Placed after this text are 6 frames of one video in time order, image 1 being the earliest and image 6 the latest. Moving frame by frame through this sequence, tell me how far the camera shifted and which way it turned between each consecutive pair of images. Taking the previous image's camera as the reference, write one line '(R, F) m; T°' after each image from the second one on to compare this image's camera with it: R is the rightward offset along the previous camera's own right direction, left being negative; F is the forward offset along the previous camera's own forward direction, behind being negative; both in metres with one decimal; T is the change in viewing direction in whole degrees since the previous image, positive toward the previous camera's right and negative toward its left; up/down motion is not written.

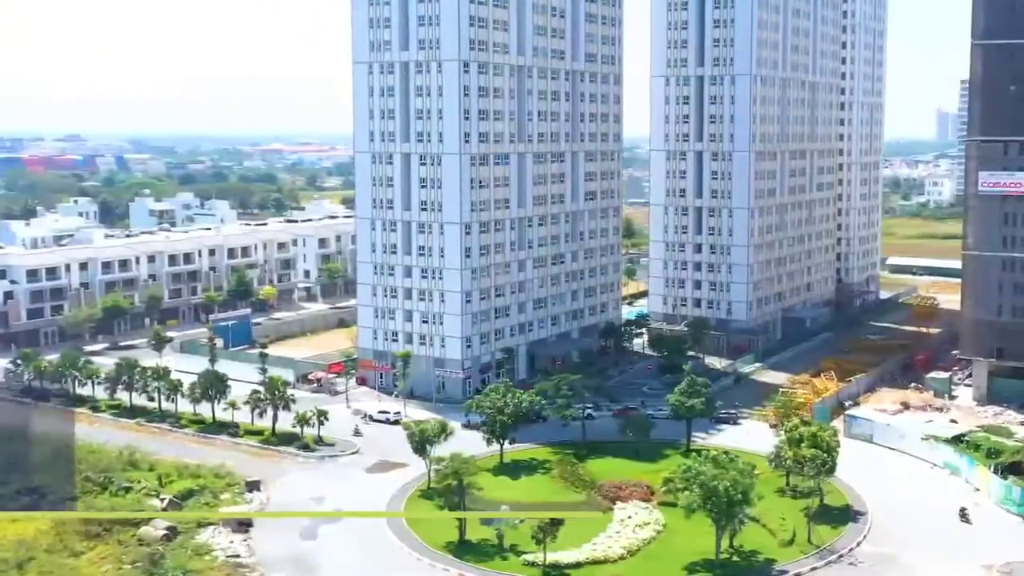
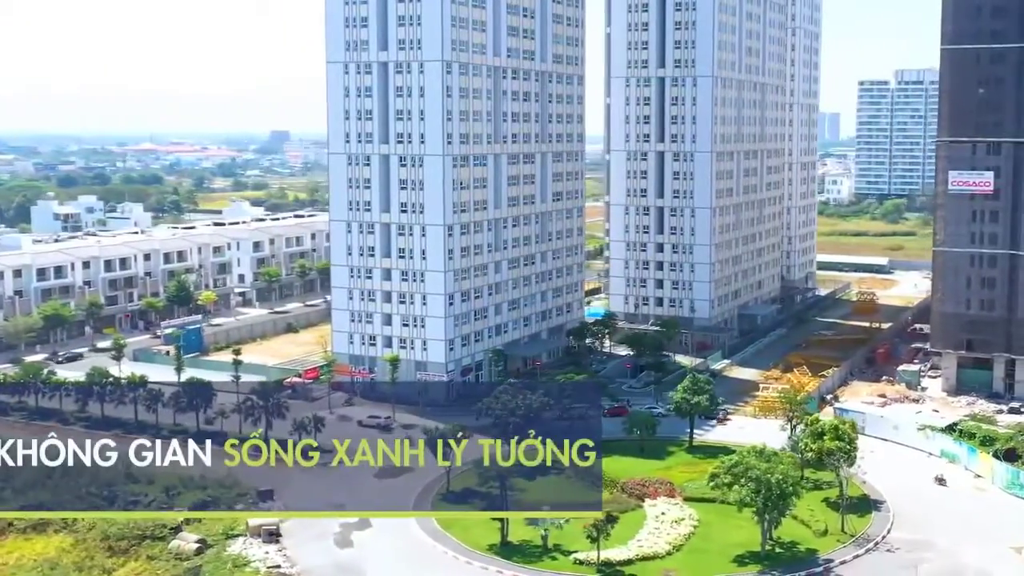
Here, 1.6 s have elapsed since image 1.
(-4.0, +0.2) m; +6°
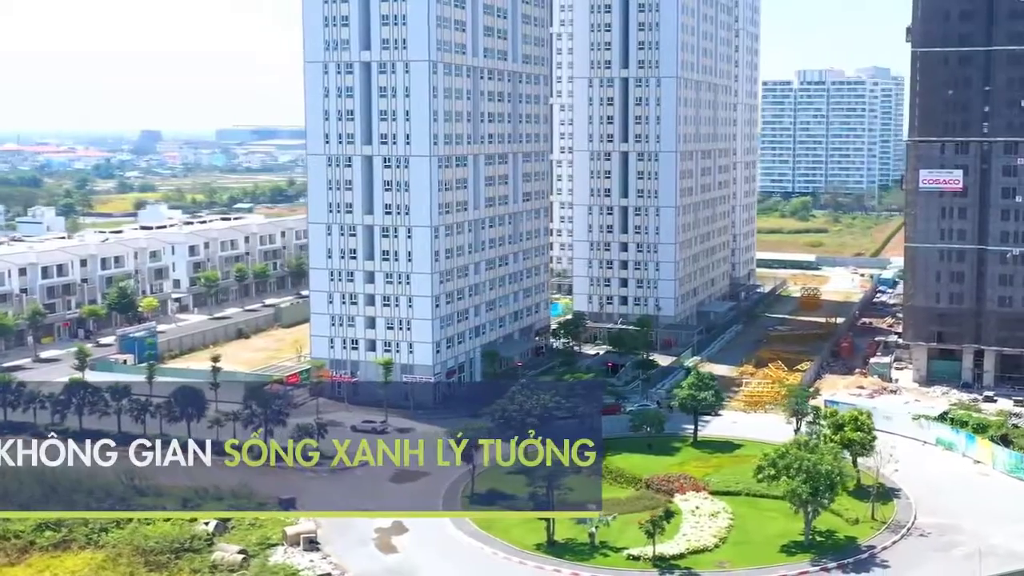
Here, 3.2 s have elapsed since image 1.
(-4.1, +0.2) m; +6°
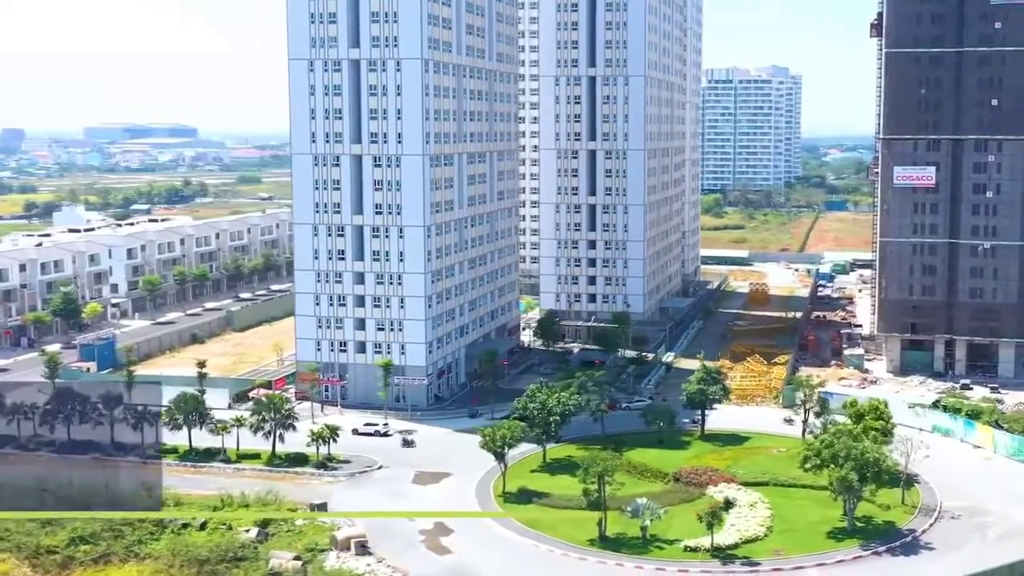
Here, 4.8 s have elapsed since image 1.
(-4.2, +0.1) m; +6°
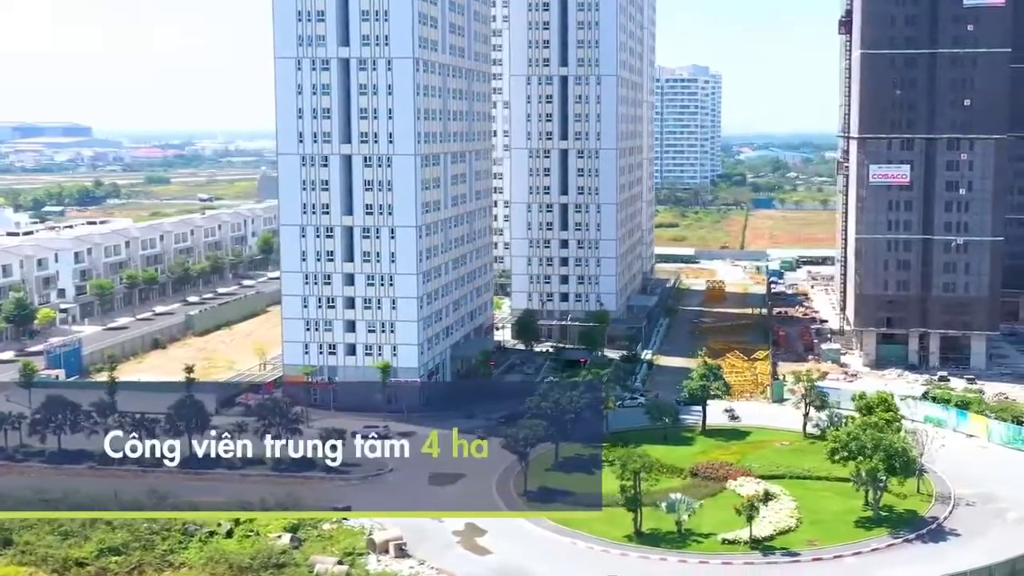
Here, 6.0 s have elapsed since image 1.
(-3.3, +0.1) m; +4°
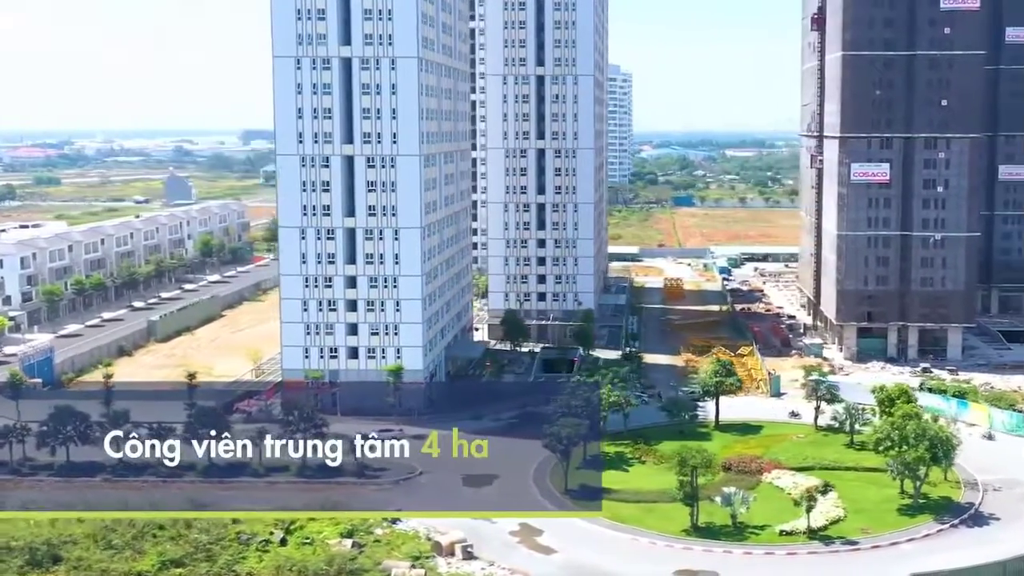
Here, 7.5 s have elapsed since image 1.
(-4.3, 0.0) m; +5°
